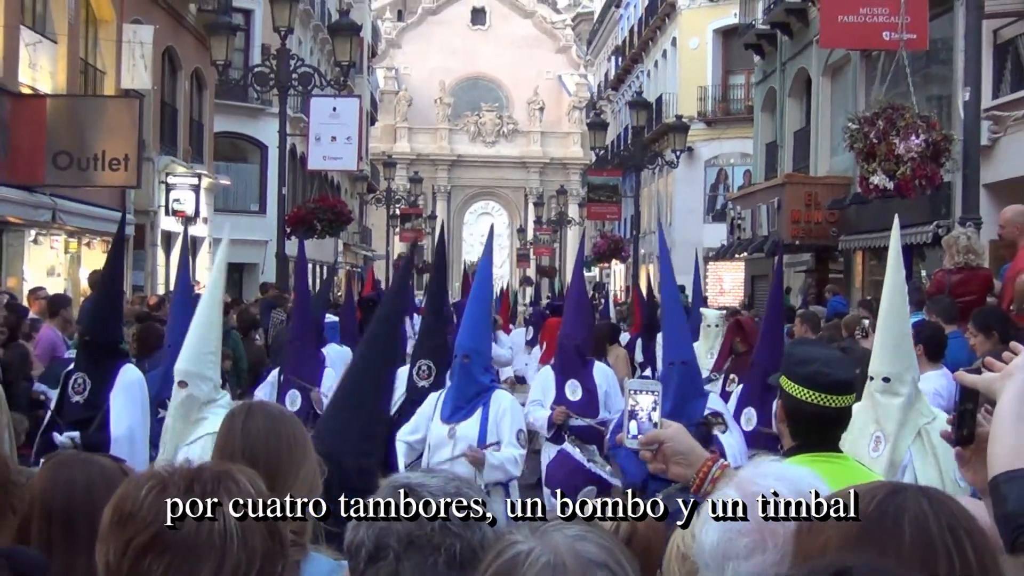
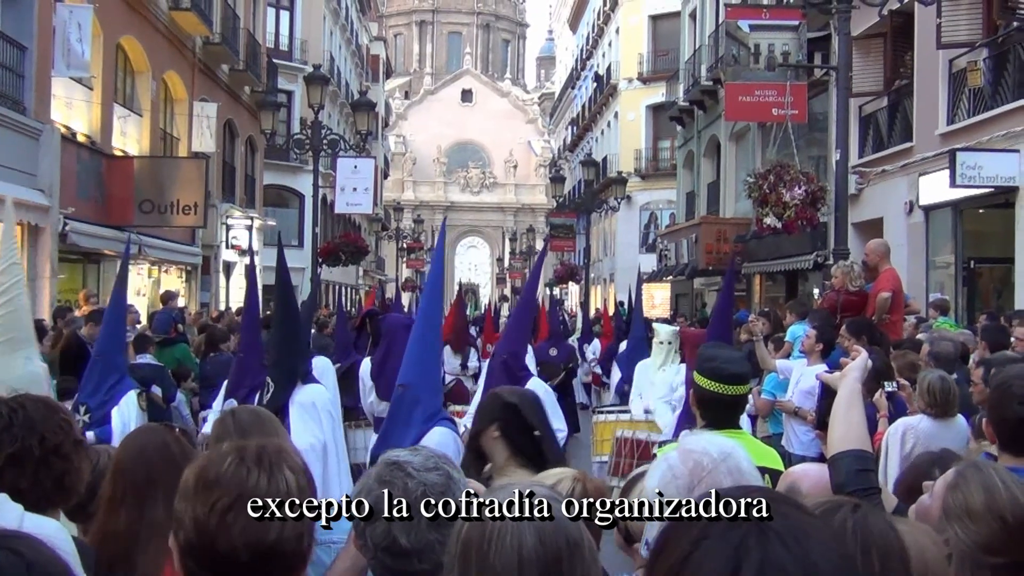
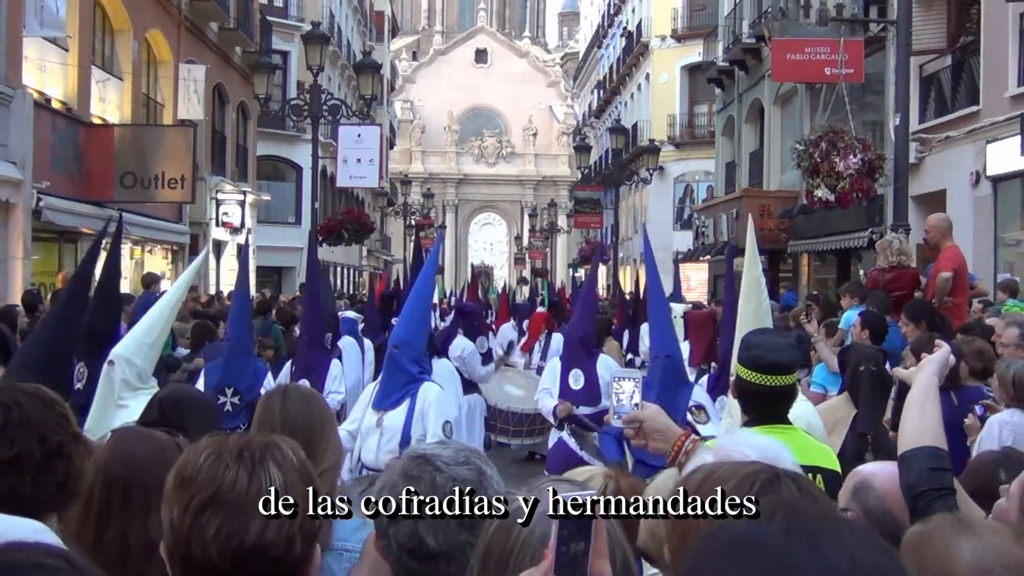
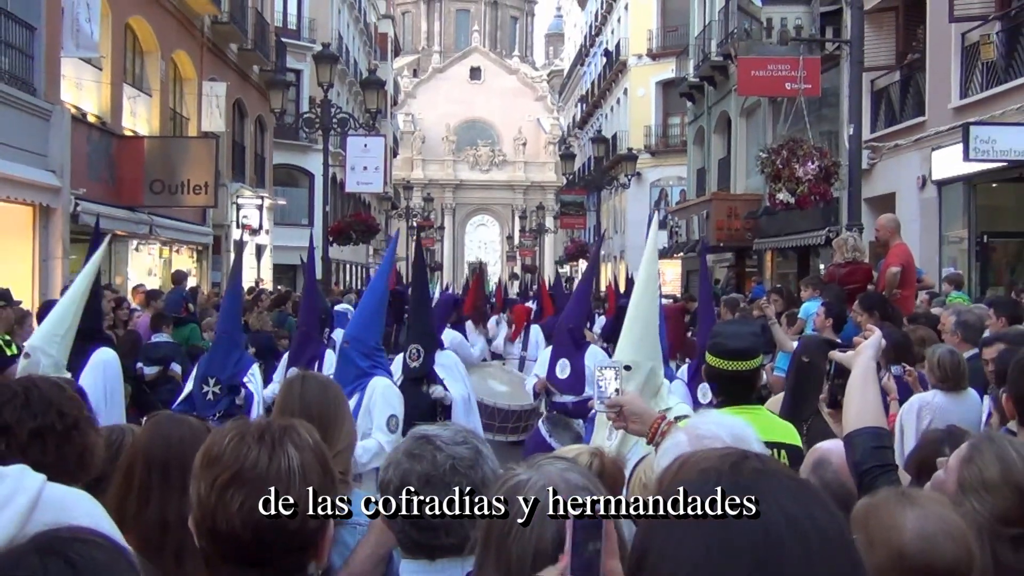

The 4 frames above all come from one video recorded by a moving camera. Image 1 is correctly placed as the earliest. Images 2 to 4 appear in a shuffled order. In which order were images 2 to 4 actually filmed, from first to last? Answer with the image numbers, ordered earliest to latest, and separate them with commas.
3, 4, 2
